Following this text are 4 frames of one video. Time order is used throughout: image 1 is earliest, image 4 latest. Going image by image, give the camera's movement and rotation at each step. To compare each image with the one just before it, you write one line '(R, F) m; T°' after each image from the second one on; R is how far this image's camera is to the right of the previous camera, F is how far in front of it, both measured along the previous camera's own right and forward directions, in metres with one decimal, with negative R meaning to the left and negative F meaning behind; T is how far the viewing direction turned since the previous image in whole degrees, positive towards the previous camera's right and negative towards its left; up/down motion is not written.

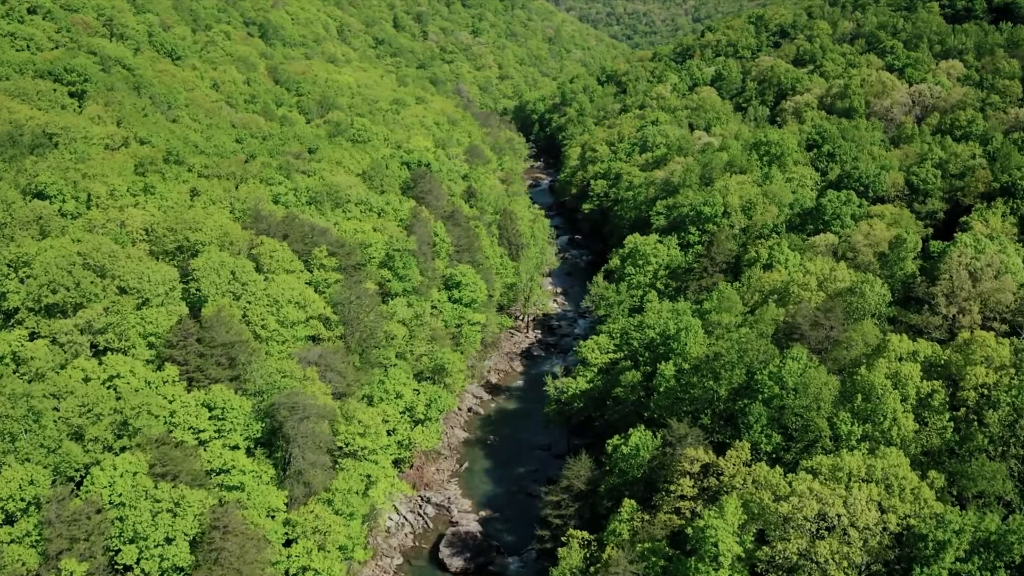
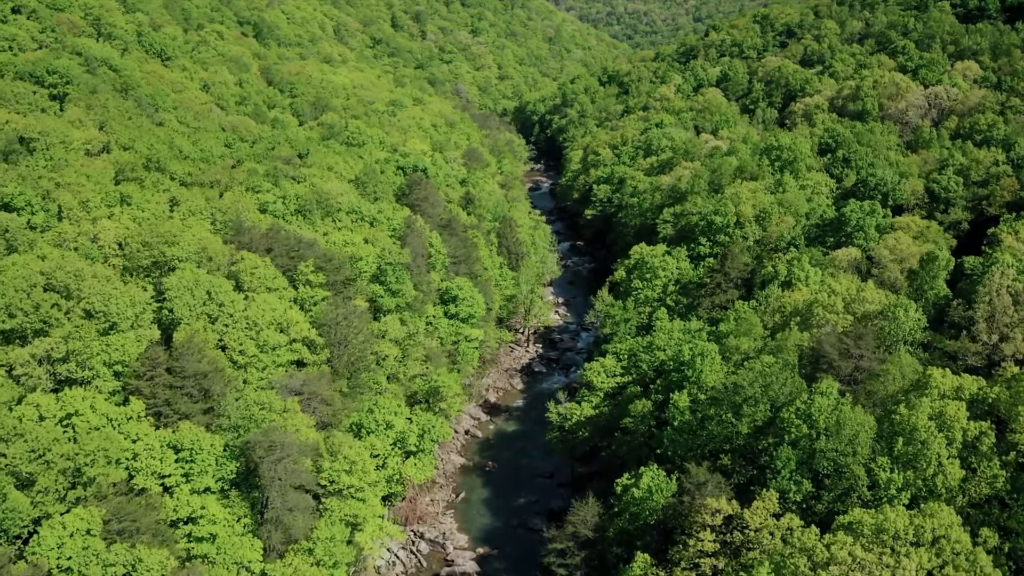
(0.0, +4.3) m; 0°
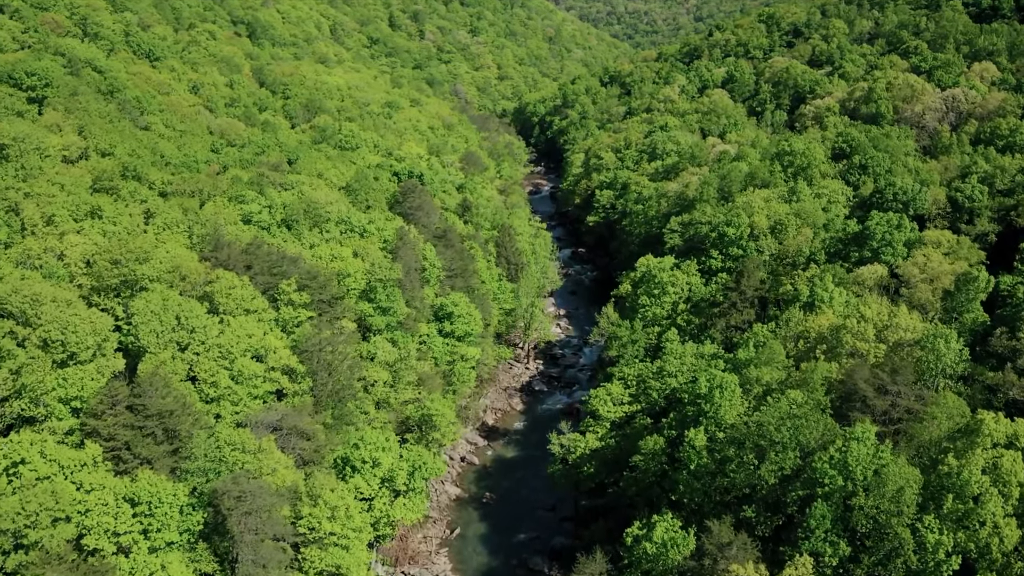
(+0.1, +4.4) m; 0°
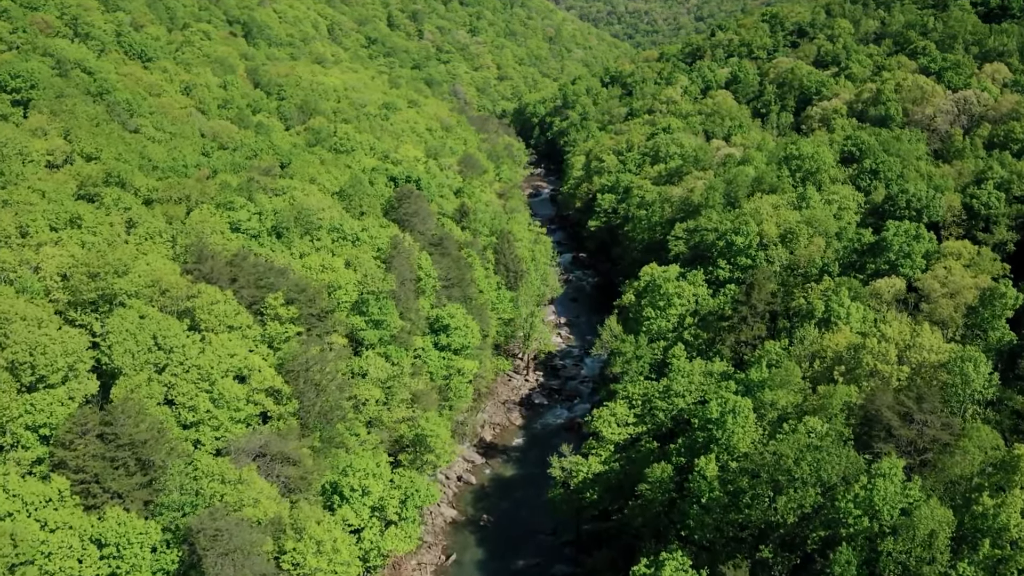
(+0.1, +2.7) m; 0°
